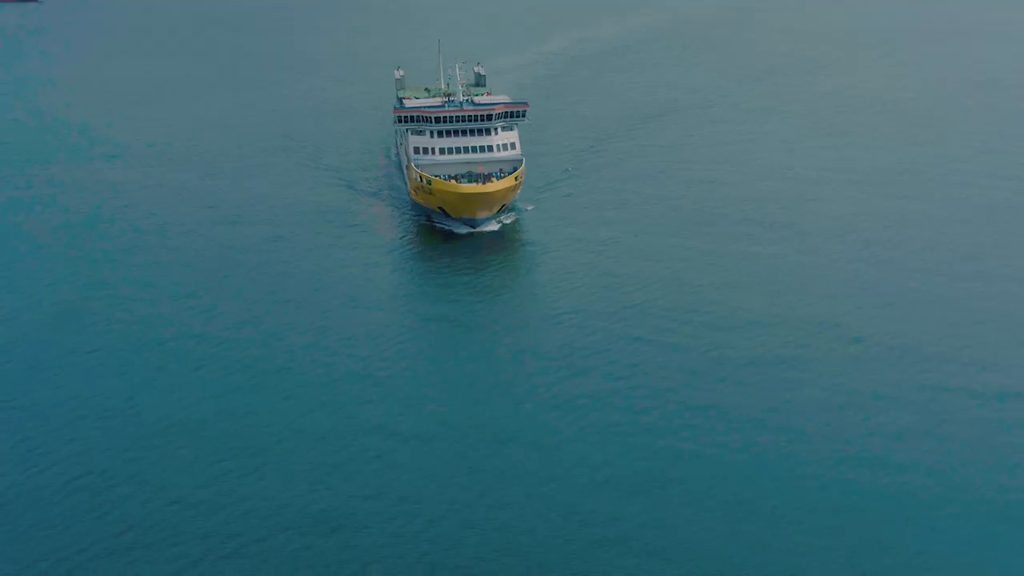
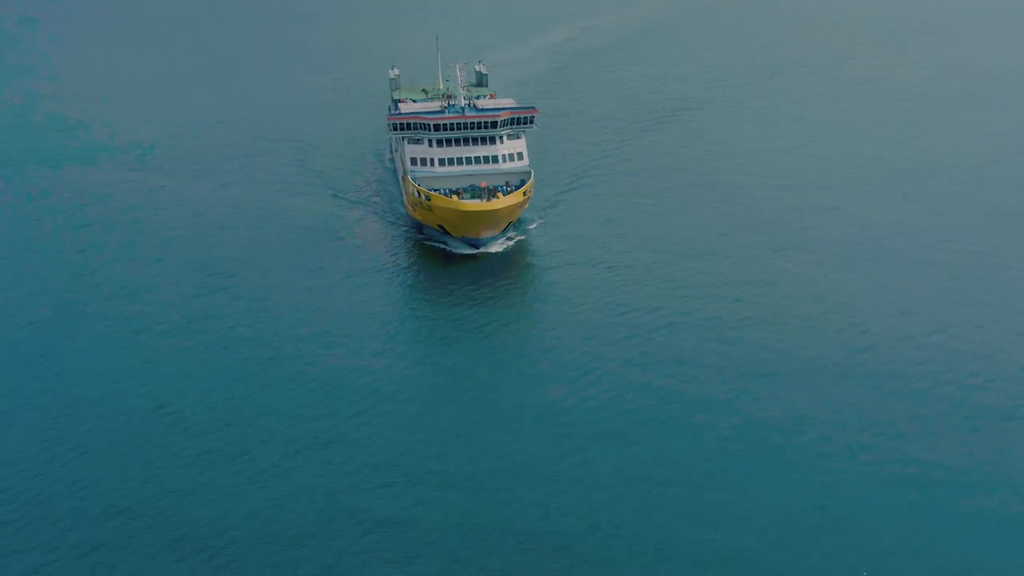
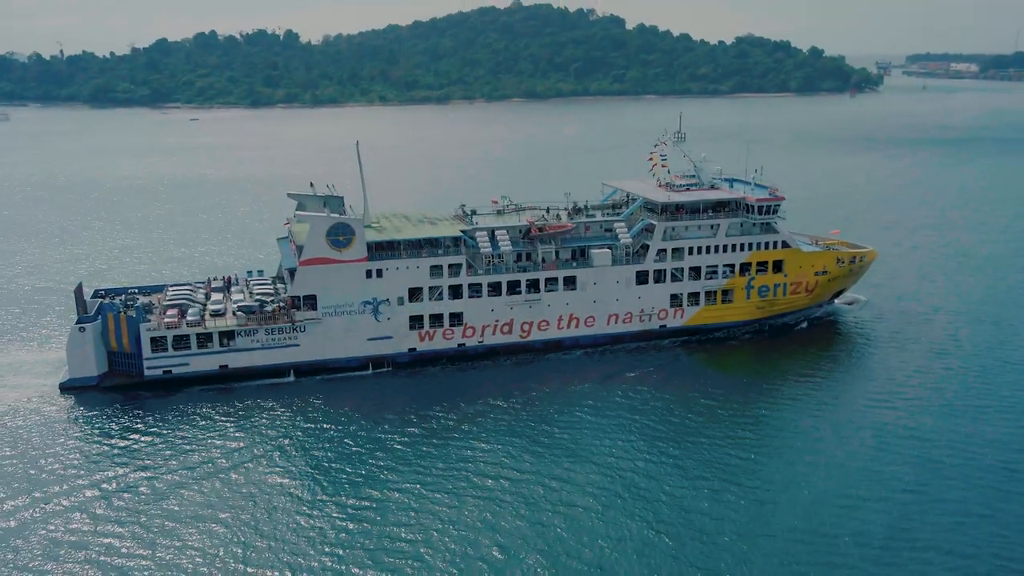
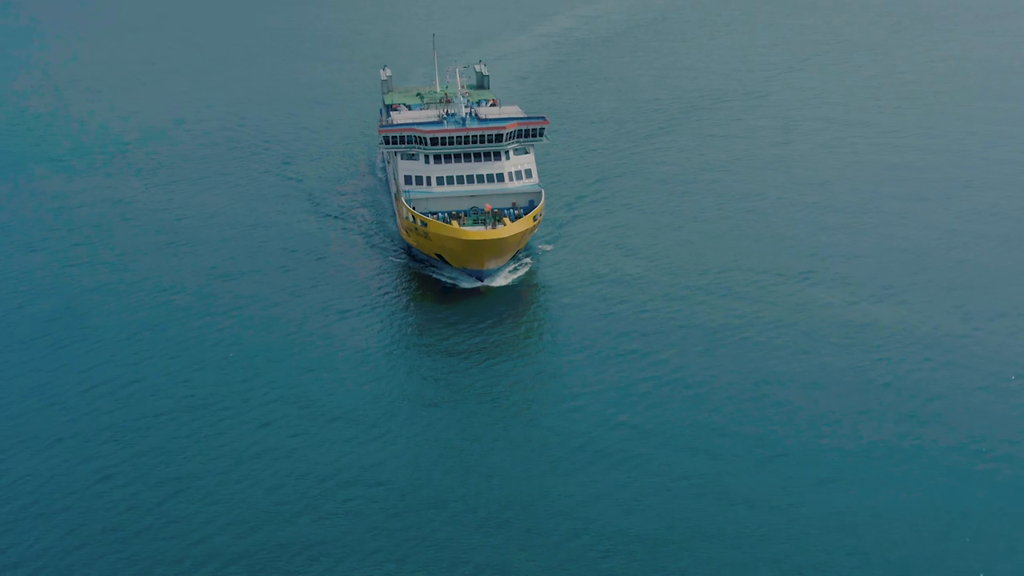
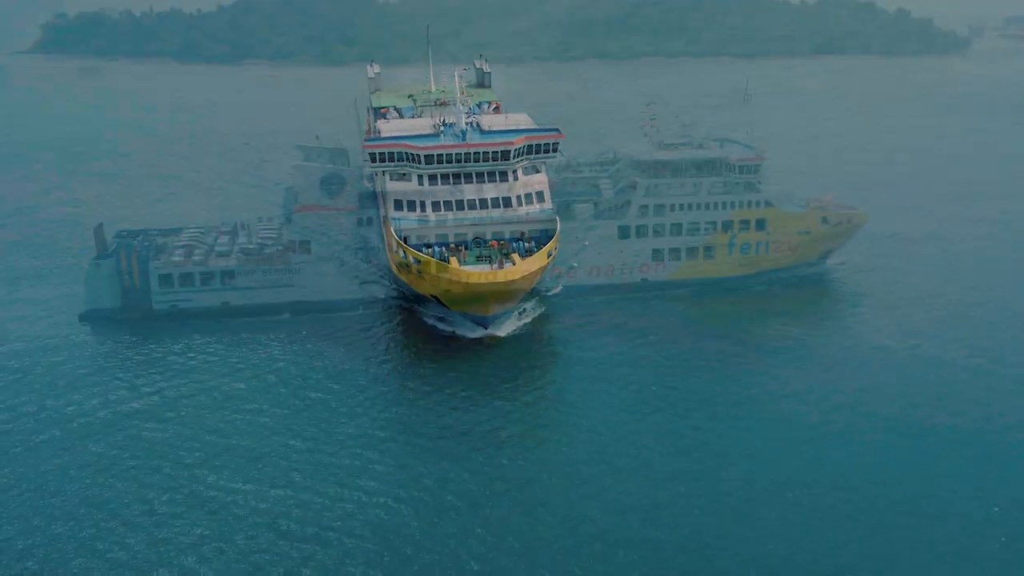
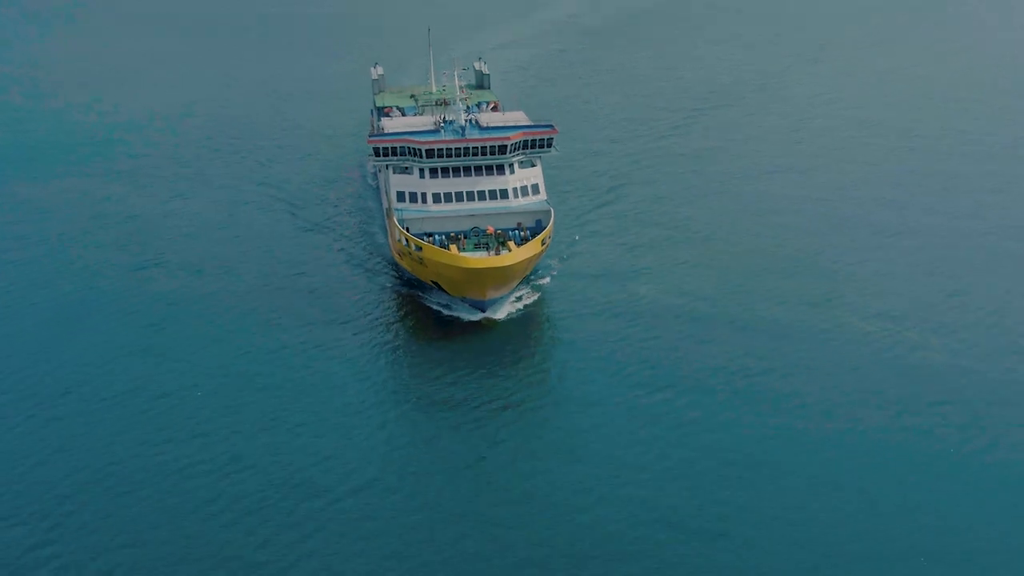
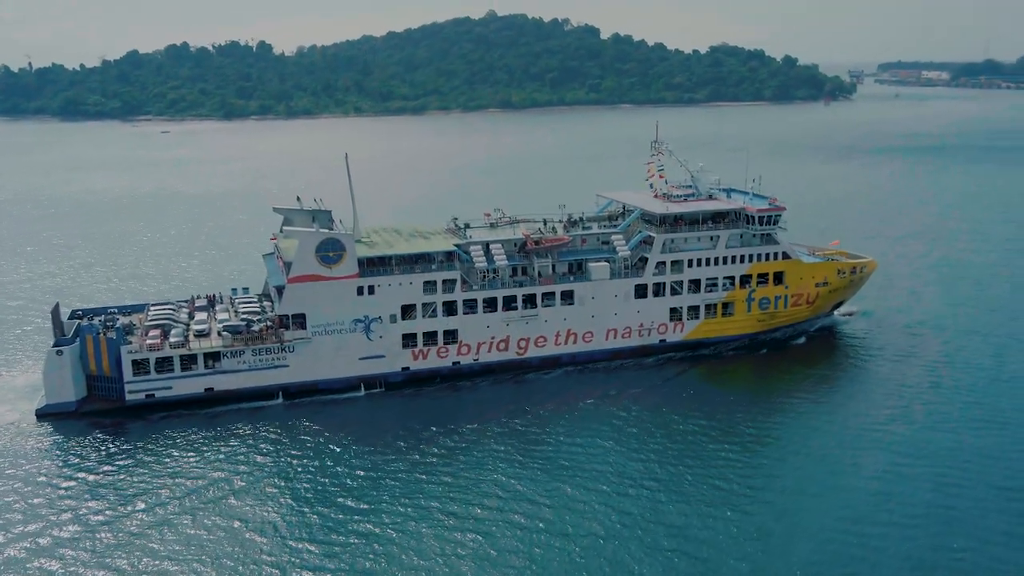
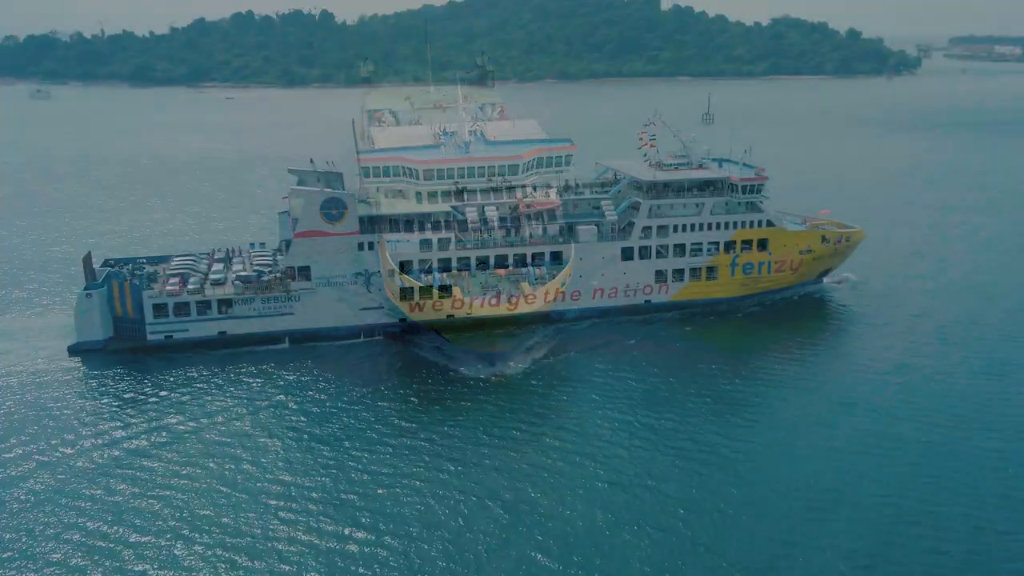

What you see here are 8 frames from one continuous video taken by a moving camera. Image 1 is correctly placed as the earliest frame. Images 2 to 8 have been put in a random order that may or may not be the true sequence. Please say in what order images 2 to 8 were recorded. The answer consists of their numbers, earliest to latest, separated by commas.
2, 4, 6, 5, 8, 3, 7
